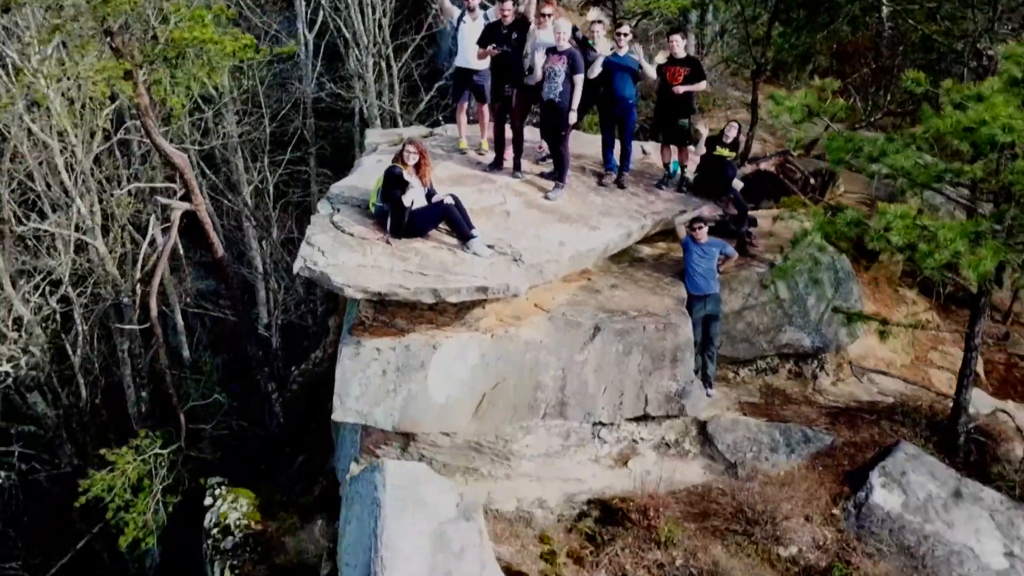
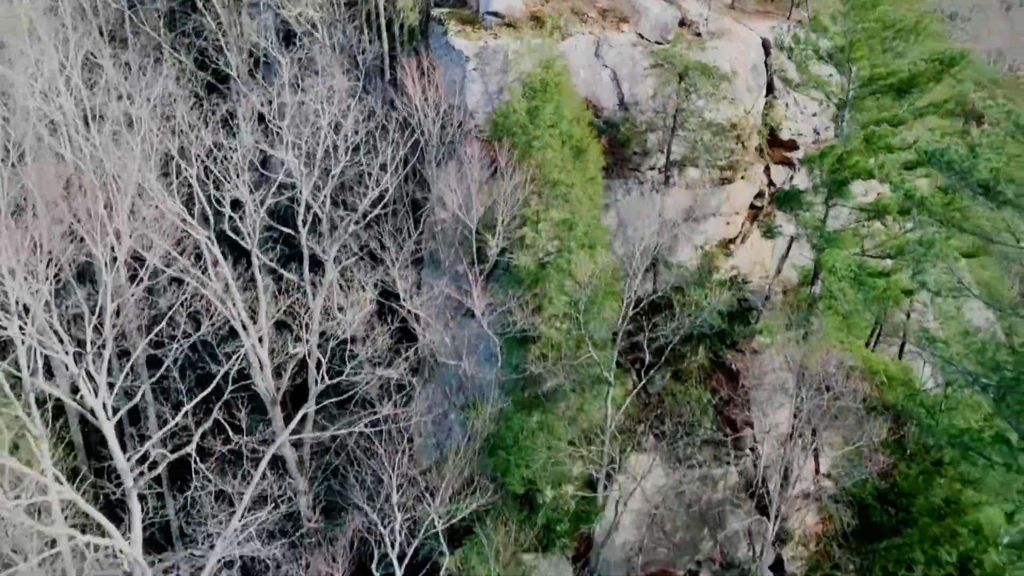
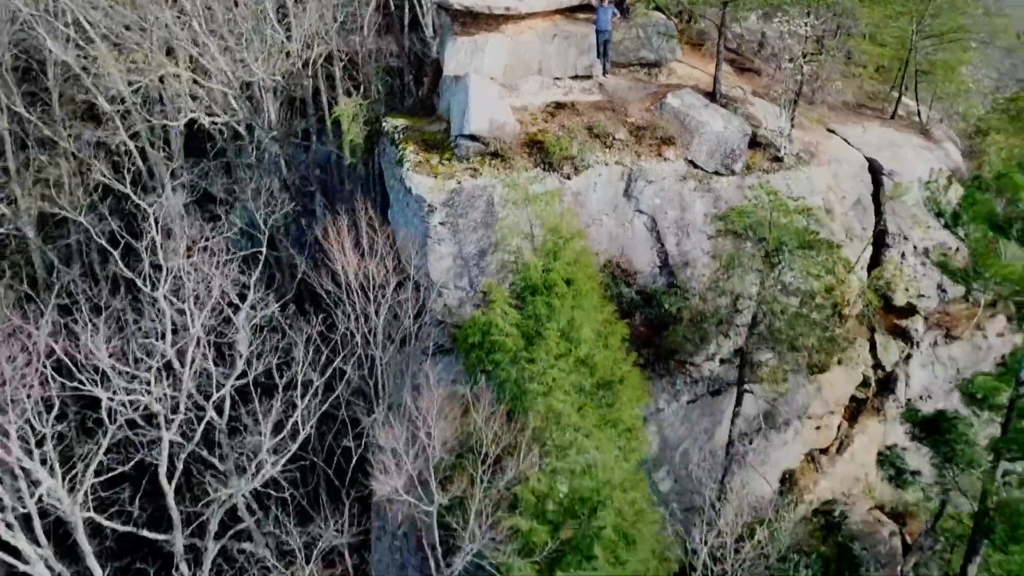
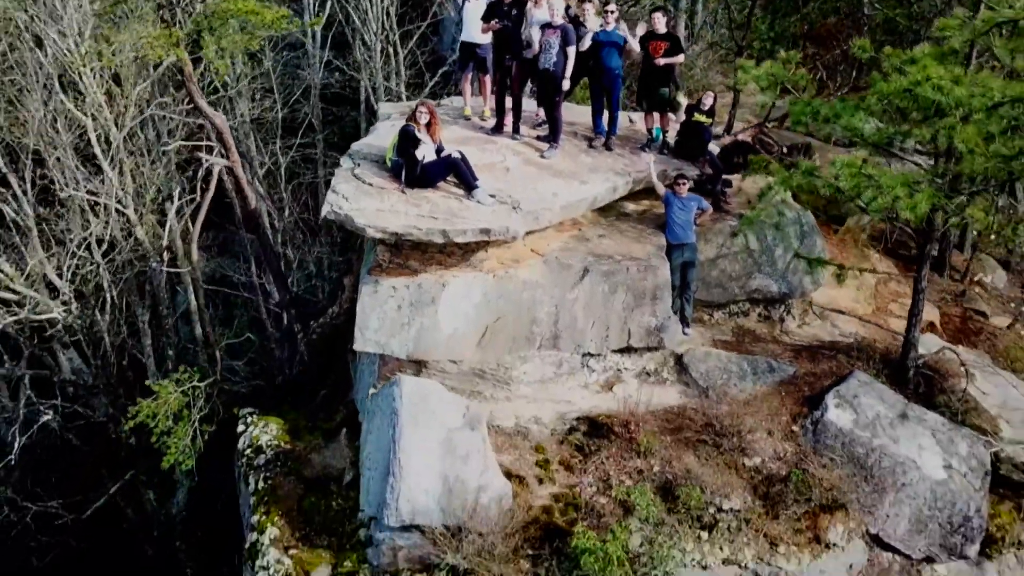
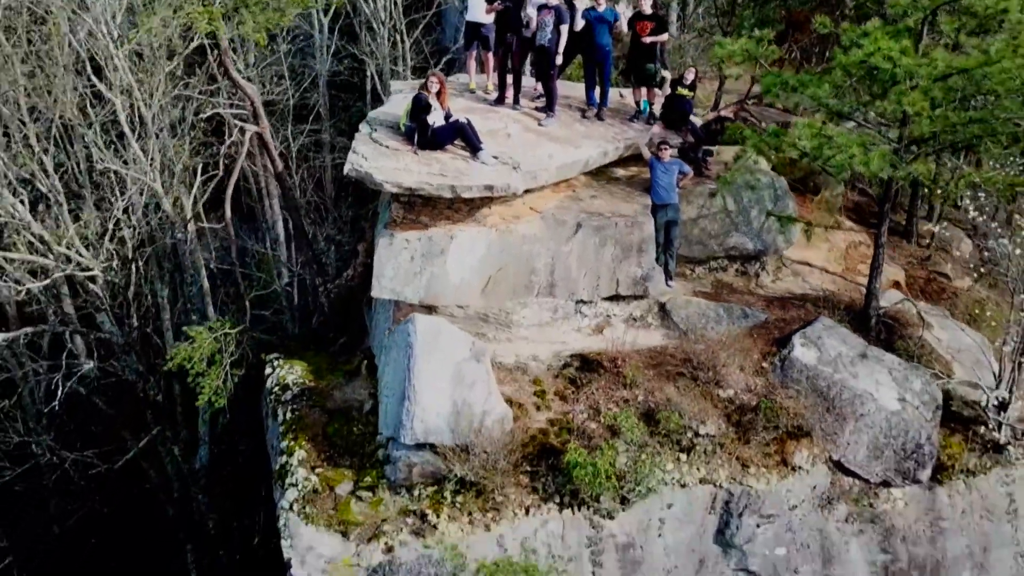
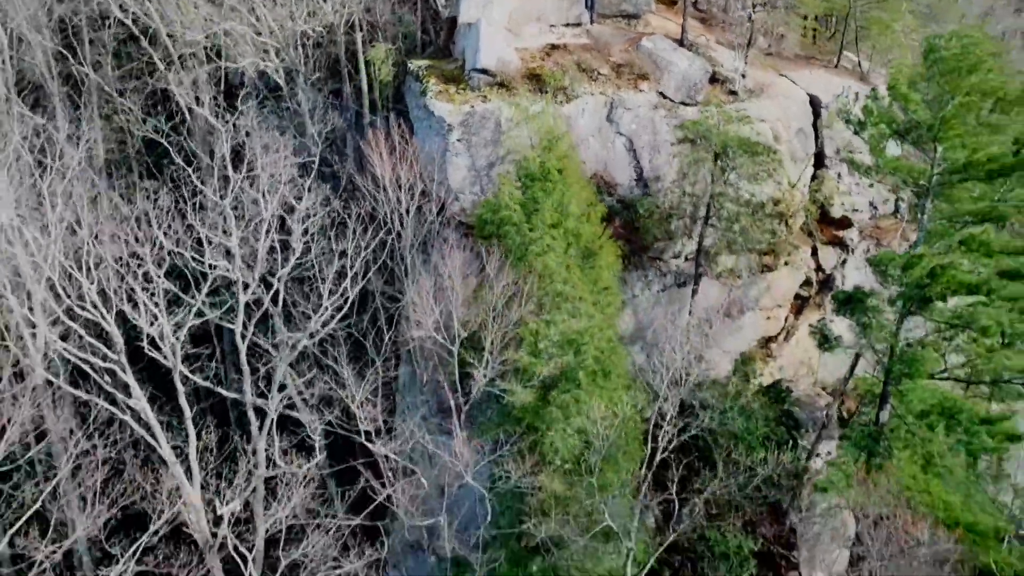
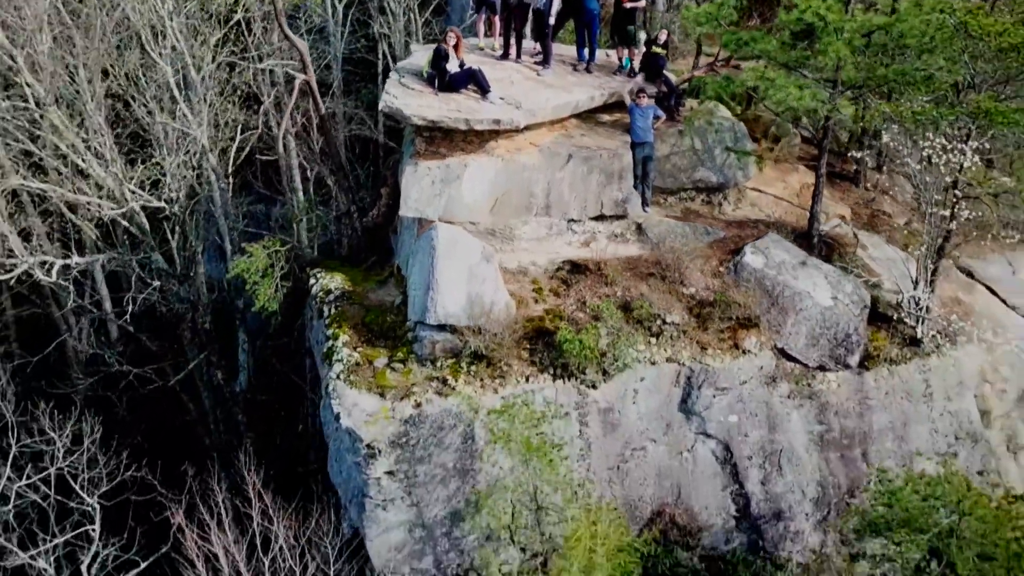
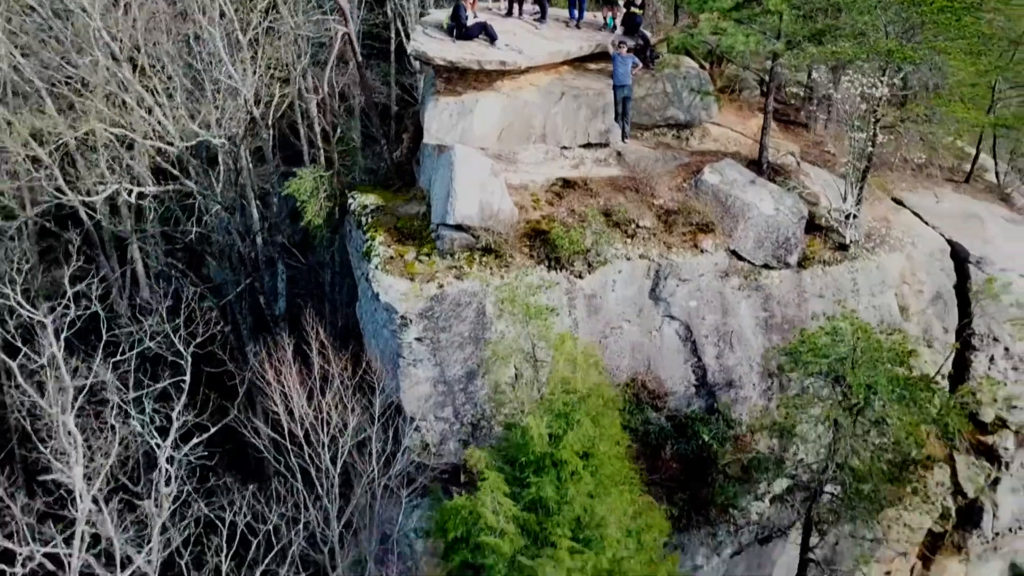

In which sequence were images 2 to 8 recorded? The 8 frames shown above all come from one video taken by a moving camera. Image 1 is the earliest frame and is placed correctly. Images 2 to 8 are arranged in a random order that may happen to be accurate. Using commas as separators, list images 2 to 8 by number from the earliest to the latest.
4, 5, 7, 8, 3, 6, 2
